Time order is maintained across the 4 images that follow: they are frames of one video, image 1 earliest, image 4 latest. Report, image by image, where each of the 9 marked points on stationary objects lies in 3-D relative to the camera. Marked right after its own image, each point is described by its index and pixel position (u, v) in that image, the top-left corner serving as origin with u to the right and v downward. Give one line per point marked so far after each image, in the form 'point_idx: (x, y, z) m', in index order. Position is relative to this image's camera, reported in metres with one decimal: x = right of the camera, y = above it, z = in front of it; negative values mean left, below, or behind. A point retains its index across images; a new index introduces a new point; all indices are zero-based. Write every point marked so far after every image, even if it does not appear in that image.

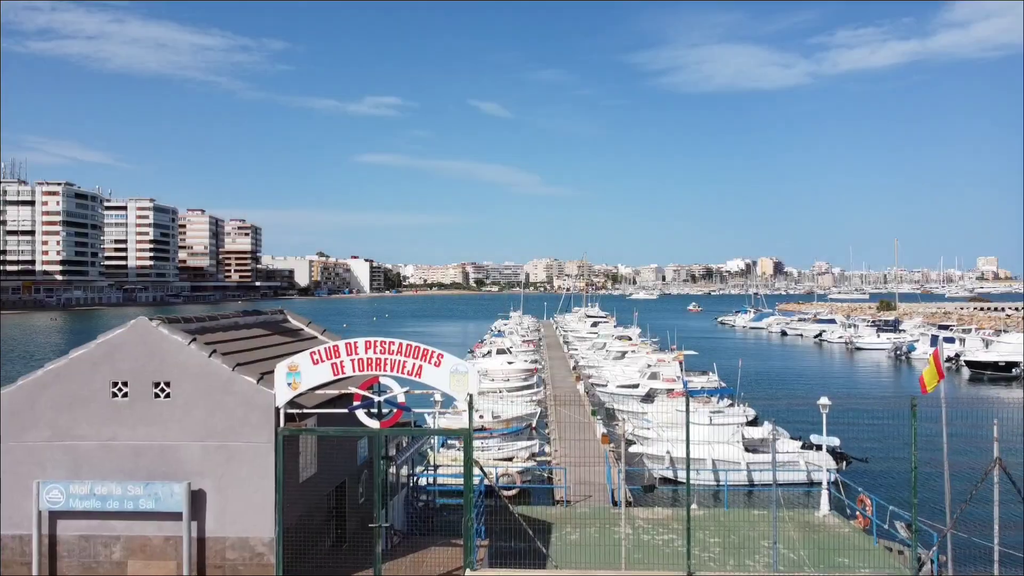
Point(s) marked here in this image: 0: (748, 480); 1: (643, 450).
0: (+5.4, -4.4, +17.3) m
1: (+3.1, -3.9, +18.1) m
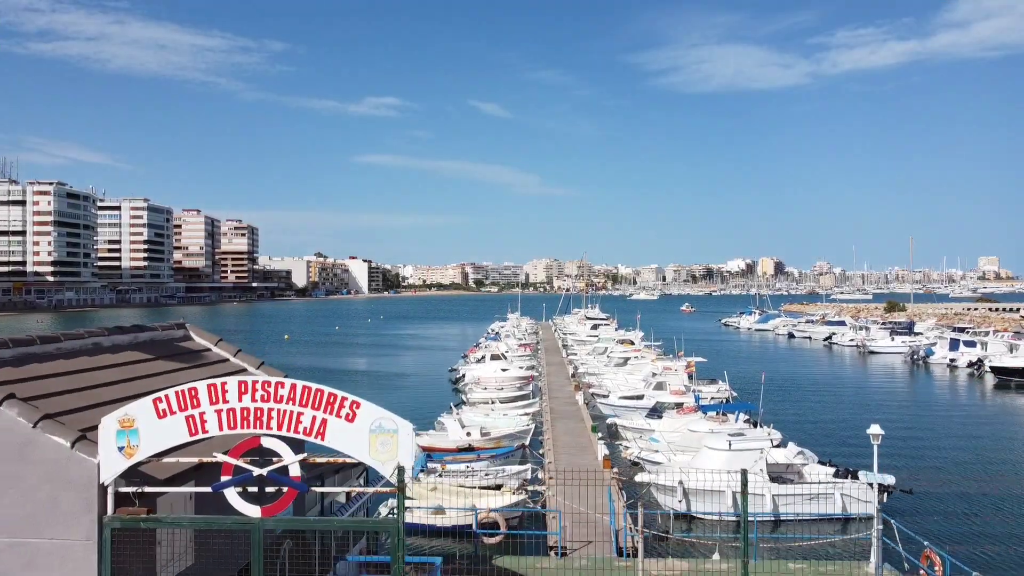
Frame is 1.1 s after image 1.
0: (+5.1, -4.5, +14.8) m
1: (+2.9, -3.9, +15.6) m
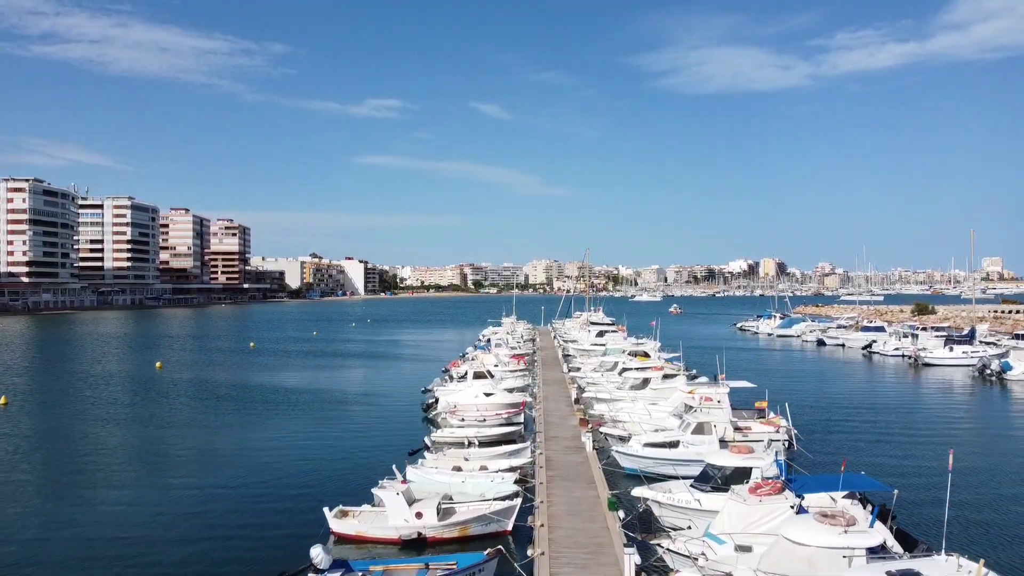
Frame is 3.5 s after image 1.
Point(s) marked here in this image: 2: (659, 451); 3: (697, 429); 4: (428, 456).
0: (+4.6, -4.5, +7.2) m
1: (+2.4, -3.9, +8.0) m
2: (+3.4, -3.8, +18.0) m
3: (+4.5, -3.3, +18.3) m
4: (-2.2, -4.3, +19.5) m
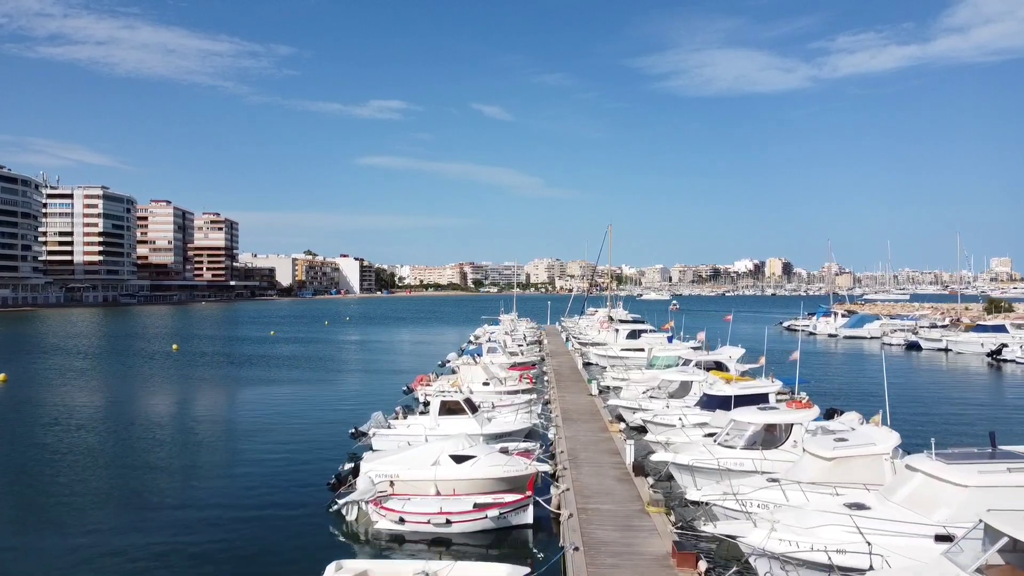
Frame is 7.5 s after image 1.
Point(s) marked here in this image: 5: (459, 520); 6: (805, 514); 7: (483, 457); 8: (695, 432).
0: (+4.6, -3.6, -6.6) m
1: (+2.3, -3.1, -5.7) m
2: (+3.4, -2.9, +4.2) m
3: (+4.4, -2.5, +4.5) m
4: (-2.2, -3.5, +5.8) m
5: (-0.8, -3.6, +12.0) m
6: (+3.6, -2.8, +10.0) m
7: (-0.5, -2.9, +13.2) m
8: (+3.8, -2.8, +15.6) m
